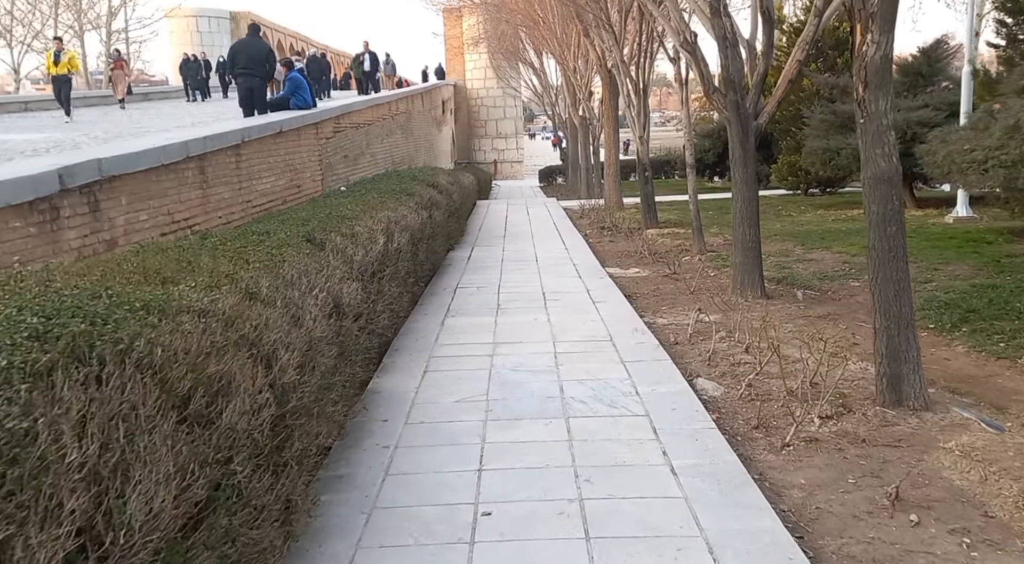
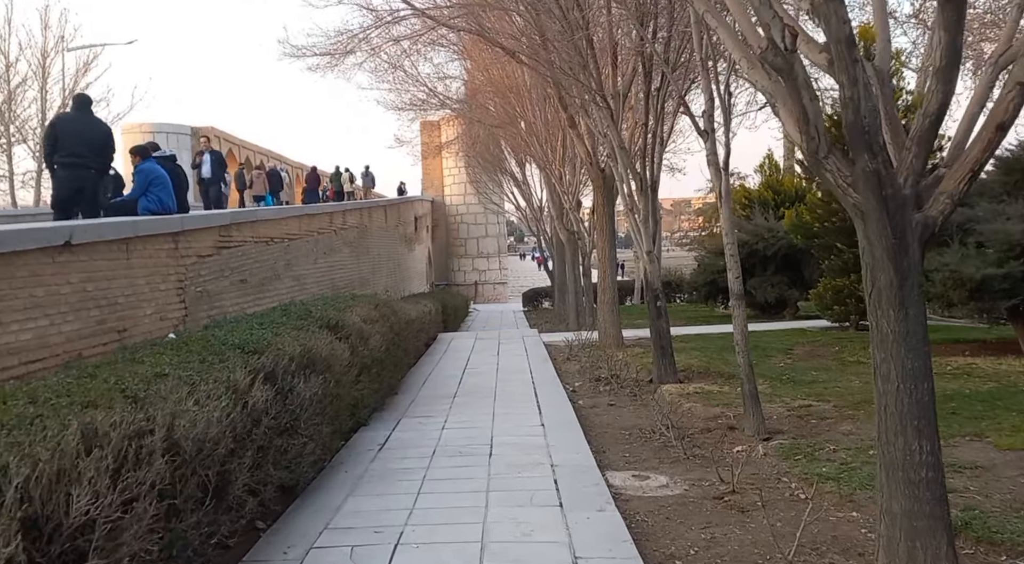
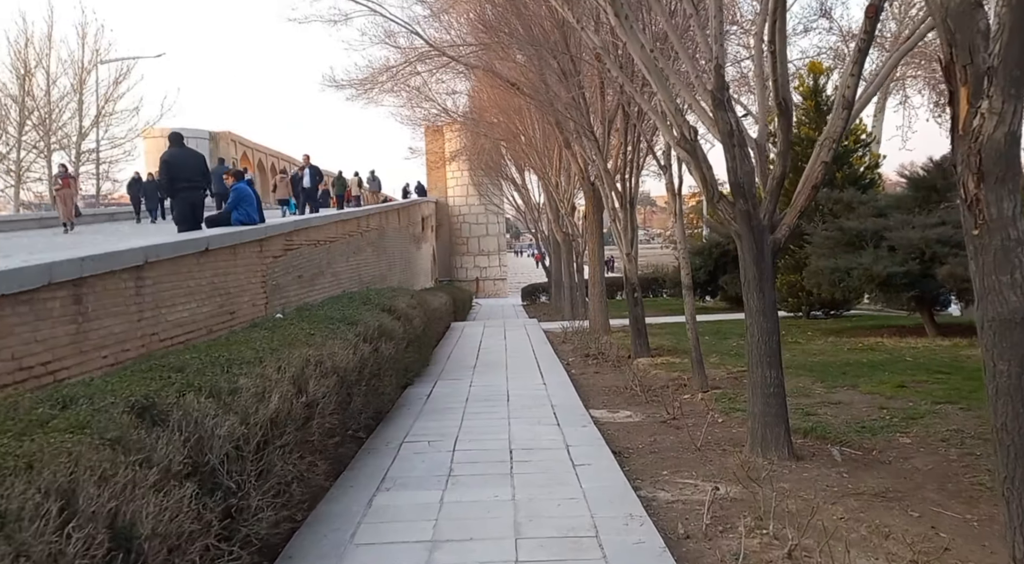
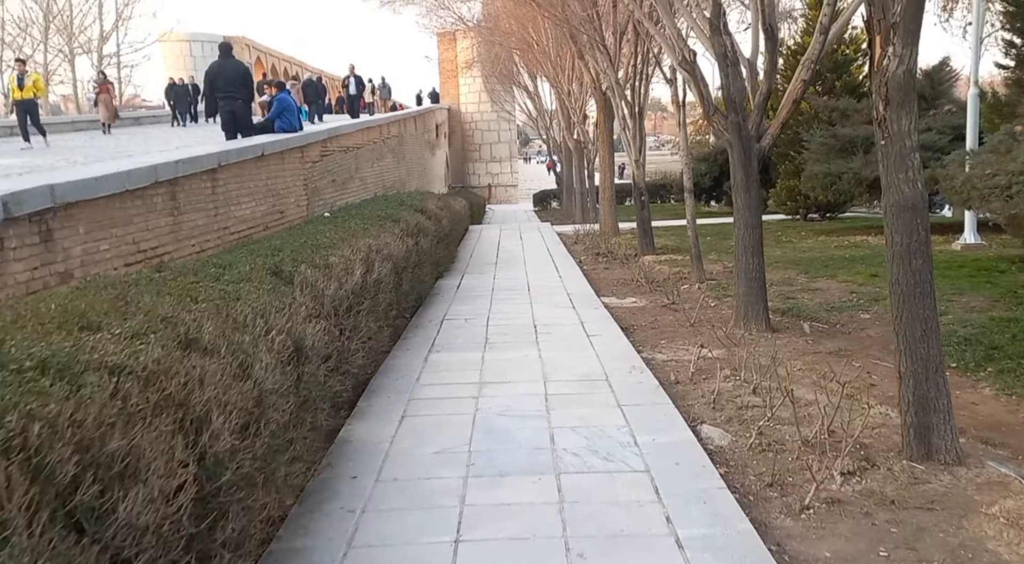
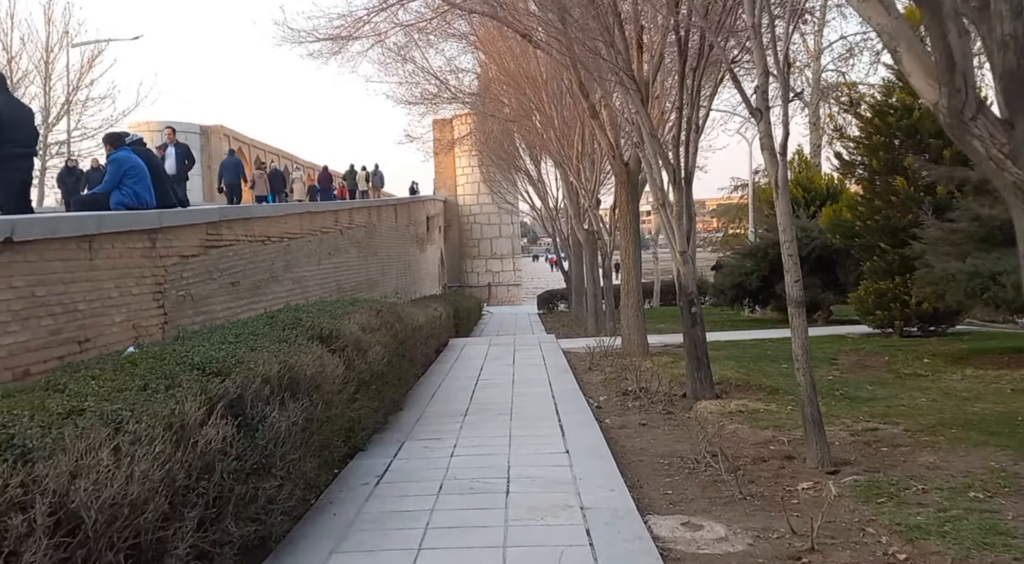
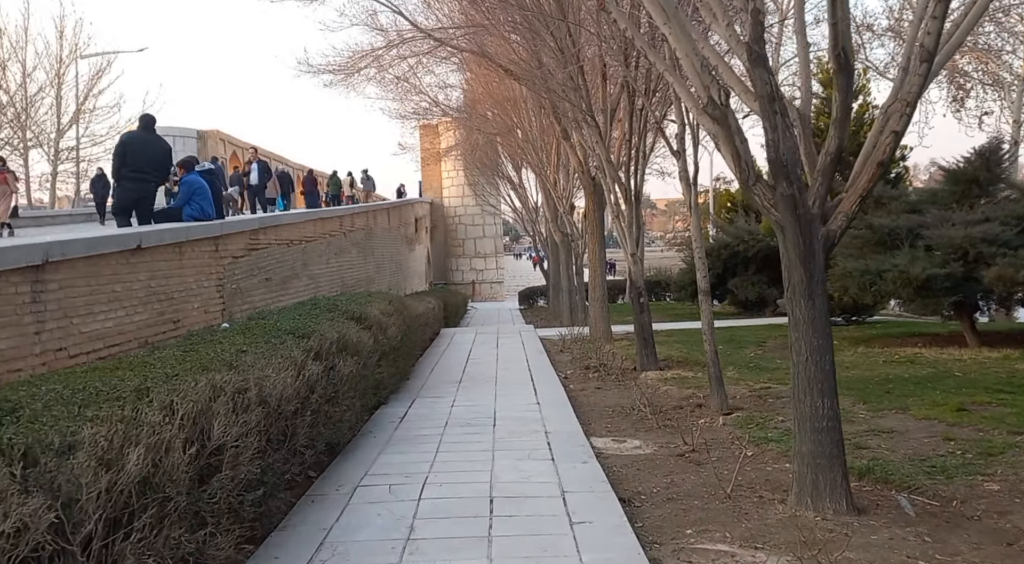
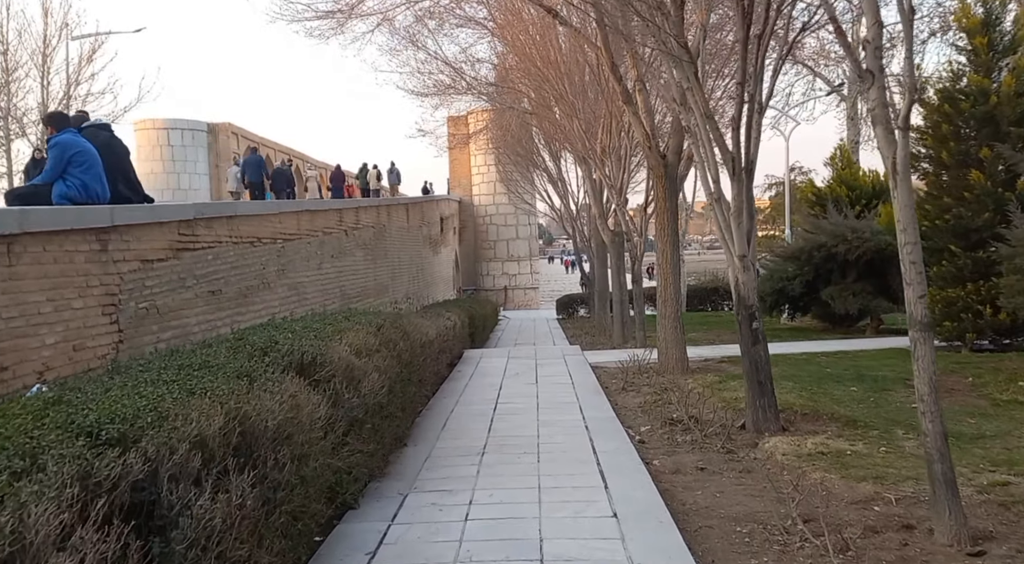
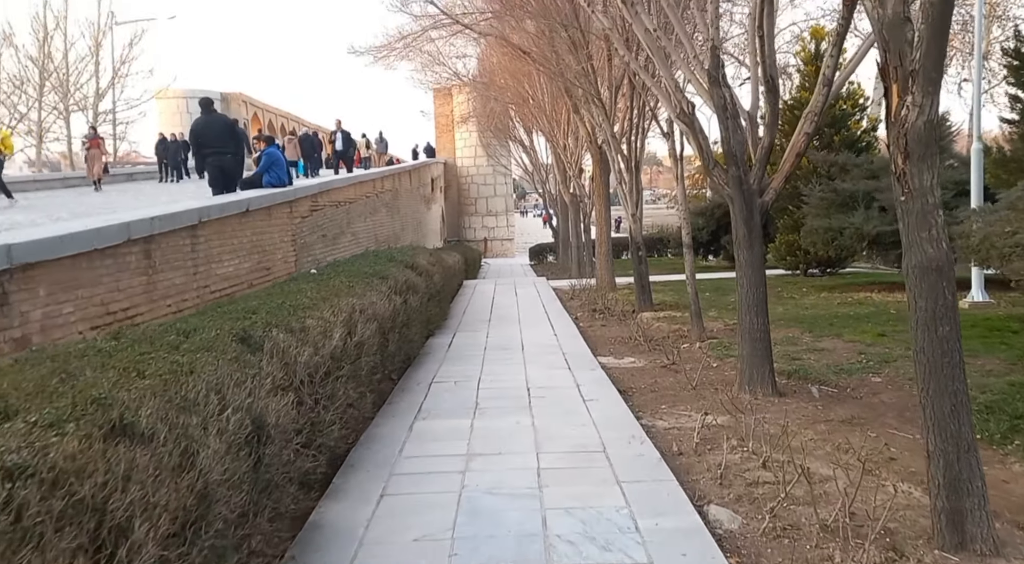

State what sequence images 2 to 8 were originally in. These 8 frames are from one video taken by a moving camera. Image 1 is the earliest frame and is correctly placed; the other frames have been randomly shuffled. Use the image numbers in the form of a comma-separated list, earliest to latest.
4, 8, 3, 6, 2, 5, 7
